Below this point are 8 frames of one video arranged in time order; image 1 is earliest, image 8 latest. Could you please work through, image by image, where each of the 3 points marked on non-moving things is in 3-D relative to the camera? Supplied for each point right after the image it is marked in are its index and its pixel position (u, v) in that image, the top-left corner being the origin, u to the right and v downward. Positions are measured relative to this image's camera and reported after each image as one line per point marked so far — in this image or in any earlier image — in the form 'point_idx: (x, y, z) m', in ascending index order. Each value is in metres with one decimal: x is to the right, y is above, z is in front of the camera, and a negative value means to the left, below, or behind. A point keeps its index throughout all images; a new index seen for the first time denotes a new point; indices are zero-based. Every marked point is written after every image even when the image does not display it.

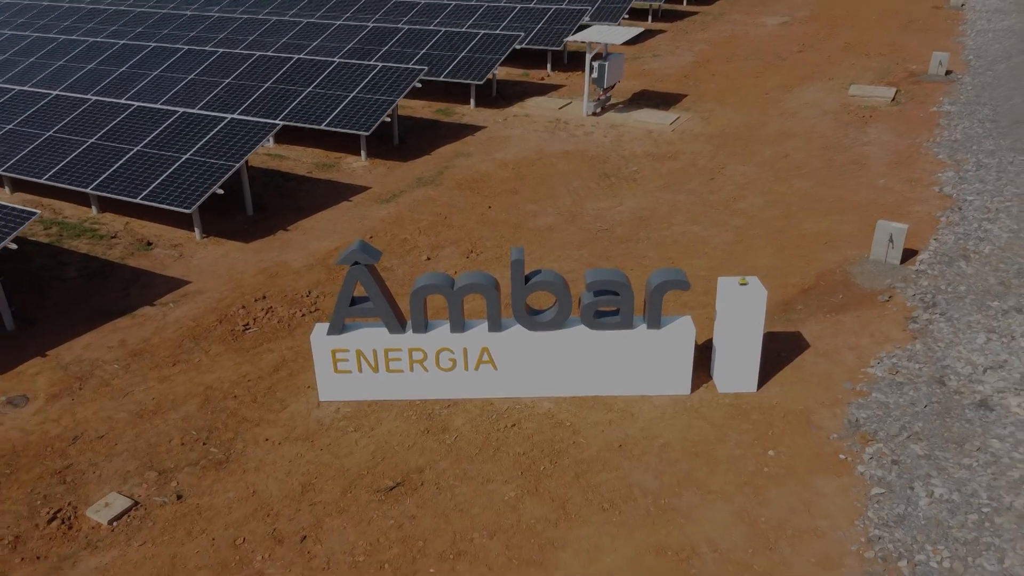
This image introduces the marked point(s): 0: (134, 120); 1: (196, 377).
0: (-4.5, +2.0, +15.1) m
1: (-2.4, -0.7, +9.7) m
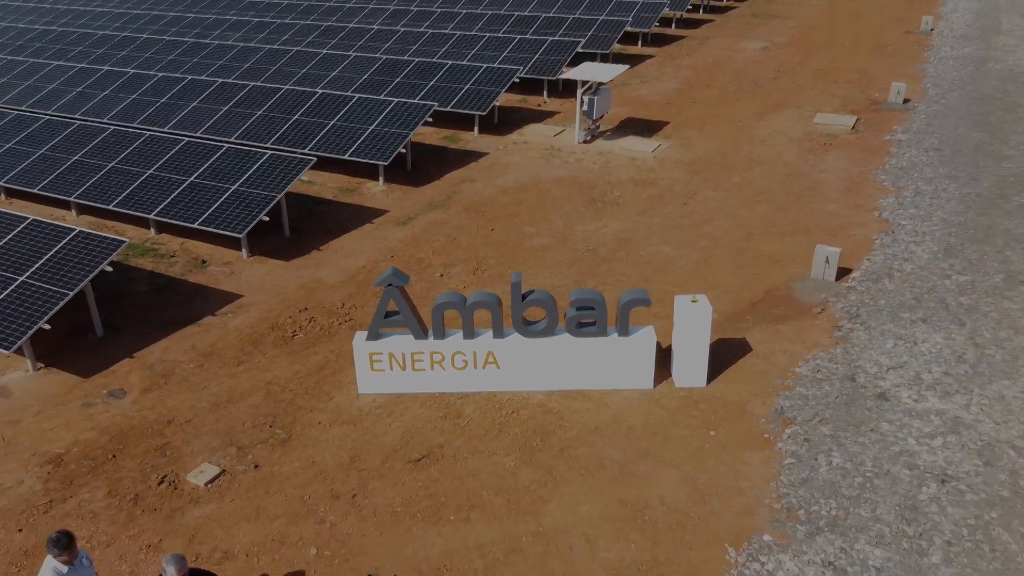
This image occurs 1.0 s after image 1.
0: (-4.5, +1.8, +17.5) m
1: (-2.4, -0.8, +12.0) m
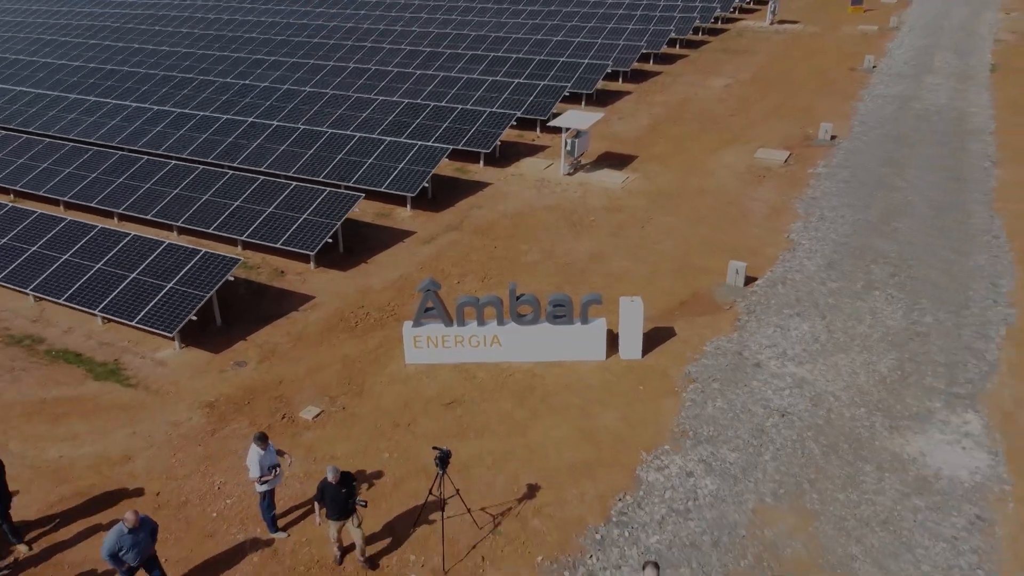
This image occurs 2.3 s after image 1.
0: (-4.5, +1.8, +22.9) m
1: (-2.4, -0.9, +17.4) m
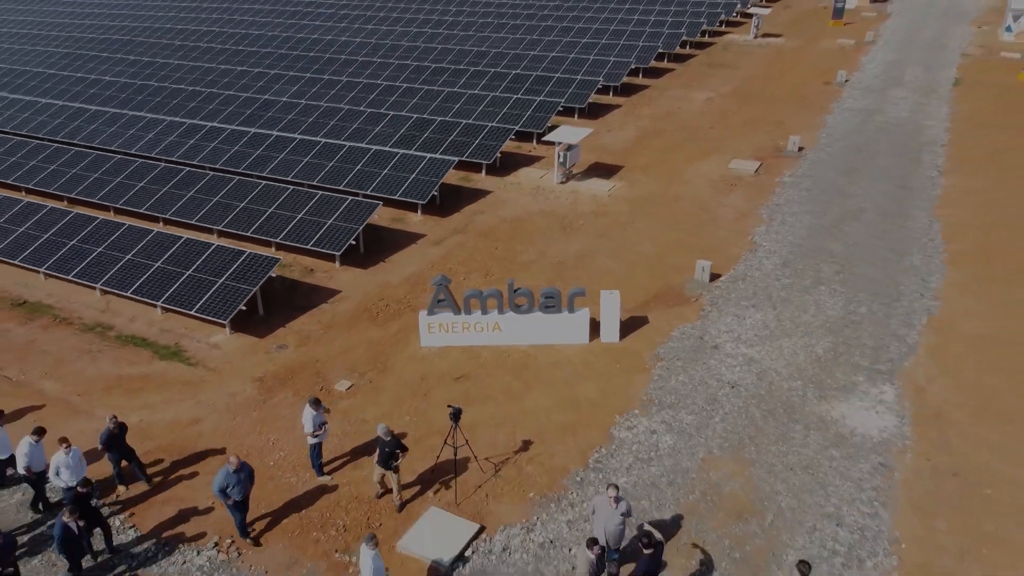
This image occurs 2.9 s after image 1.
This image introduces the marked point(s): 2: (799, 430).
0: (-4.5, +1.9, +26.0) m
1: (-2.5, -0.8, +20.6) m
2: (+3.7, -1.9, +16.5) m
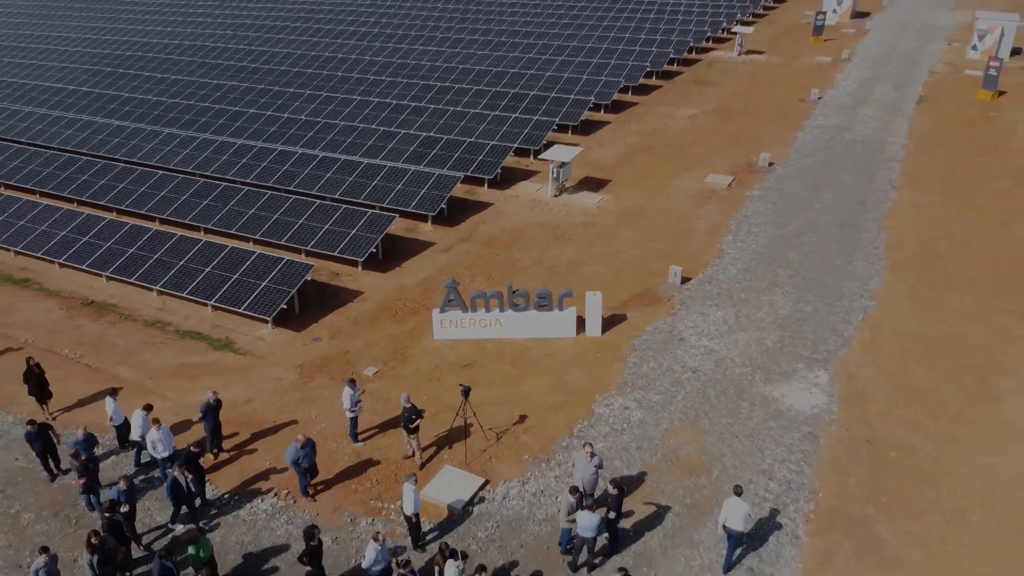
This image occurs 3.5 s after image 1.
0: (-4.6, +1.8, +29.7) m
1: (-2.5, -0.8, +24.3) m
2: (+3.7, -1.9, +20.2) m
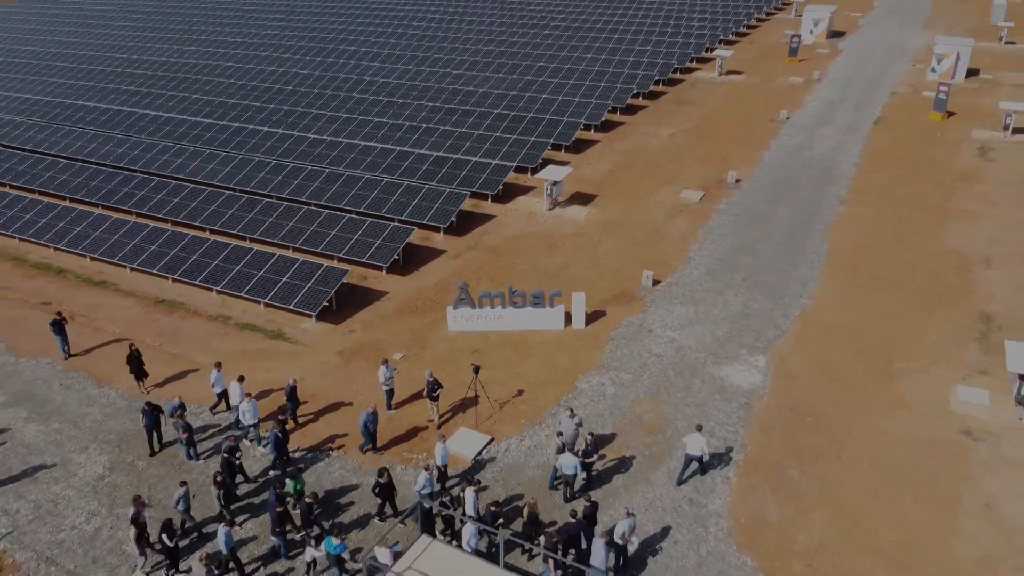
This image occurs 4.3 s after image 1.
0: (-4.6, +1.8, +35.0) m
1: (-2.5, -0.8, +29.6) m
2: (+3.7, -1.9, +25.5) m
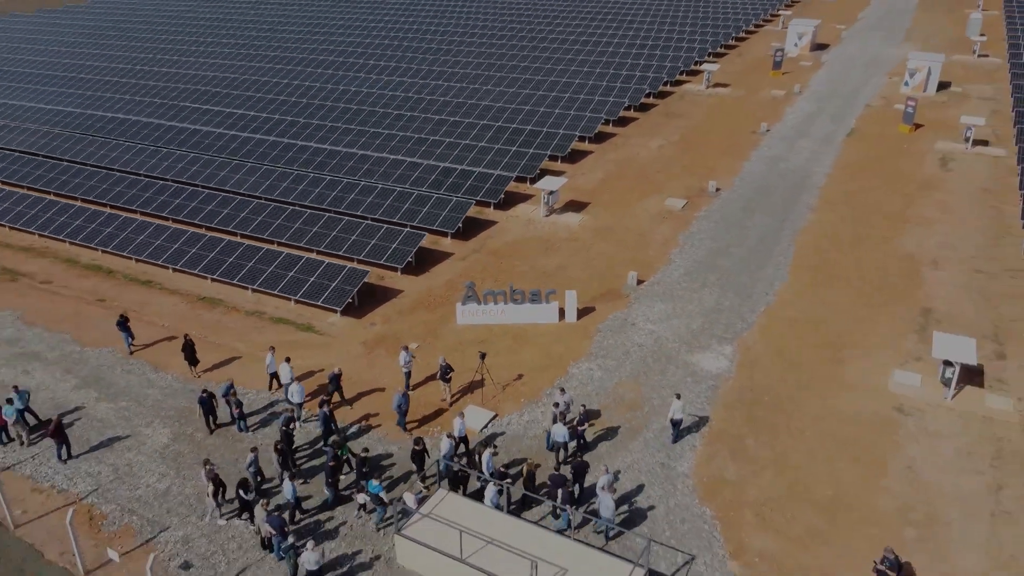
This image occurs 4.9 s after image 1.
0: (-4.5, +1.8, +39.2) m
1: (-2.5, -0.8, +33.7) m
2: (+3.8, -1.9, +29.7) m
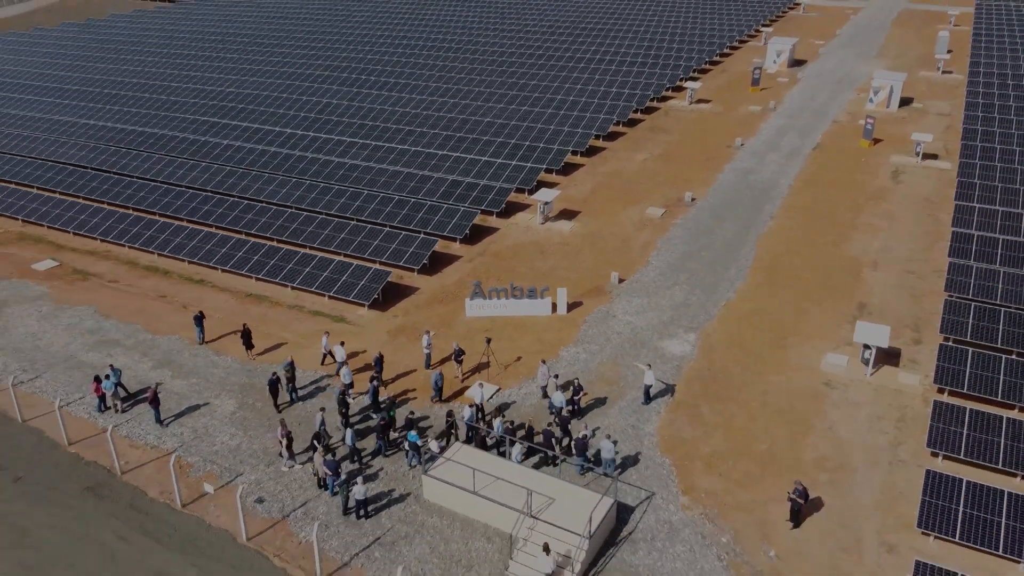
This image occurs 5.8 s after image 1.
0: (-4.5, +1.9, +45.5) m
1: (-2.4, -0.7, +40.0) m
2: (+3.8, -1.8, +36.0) m
